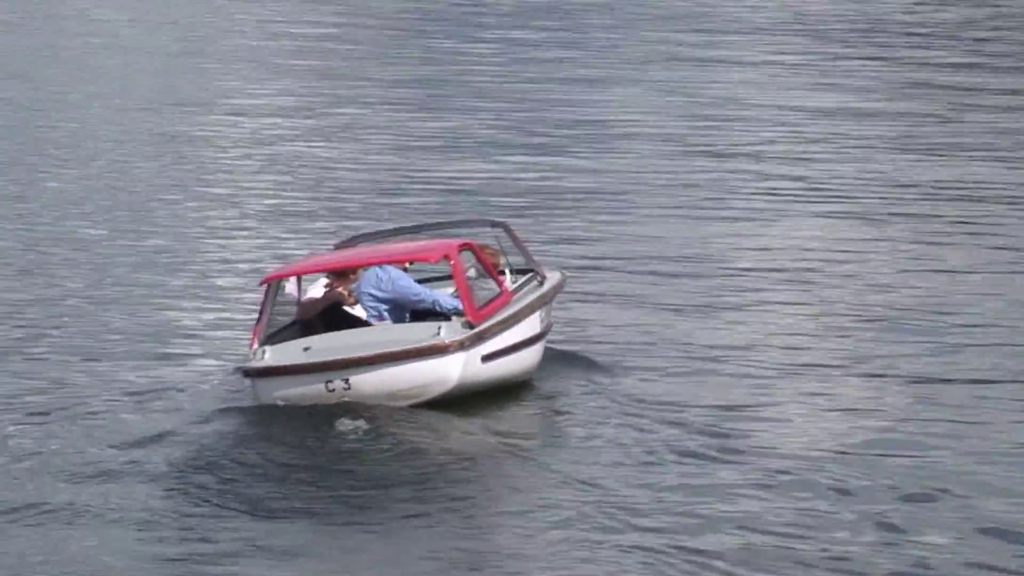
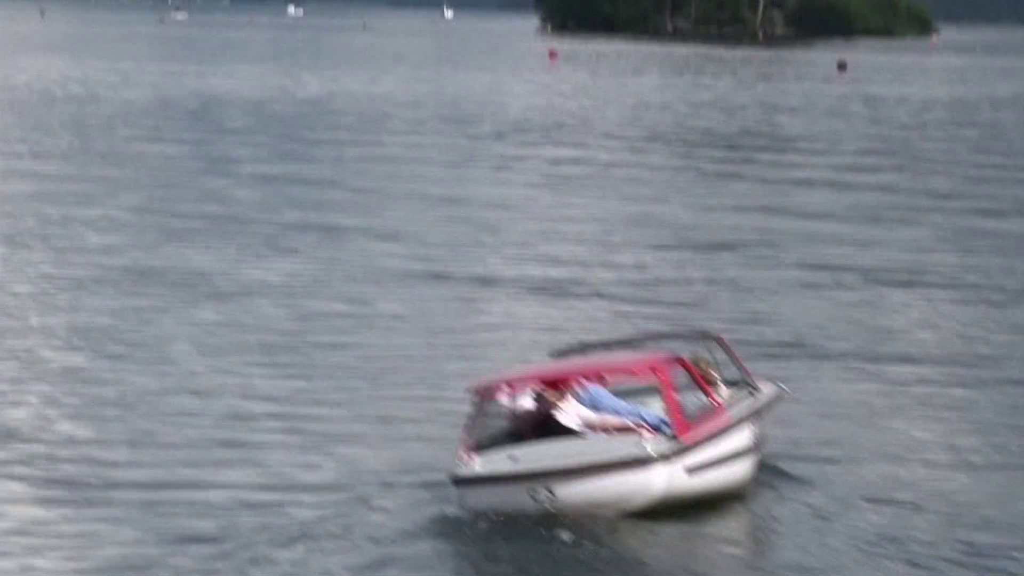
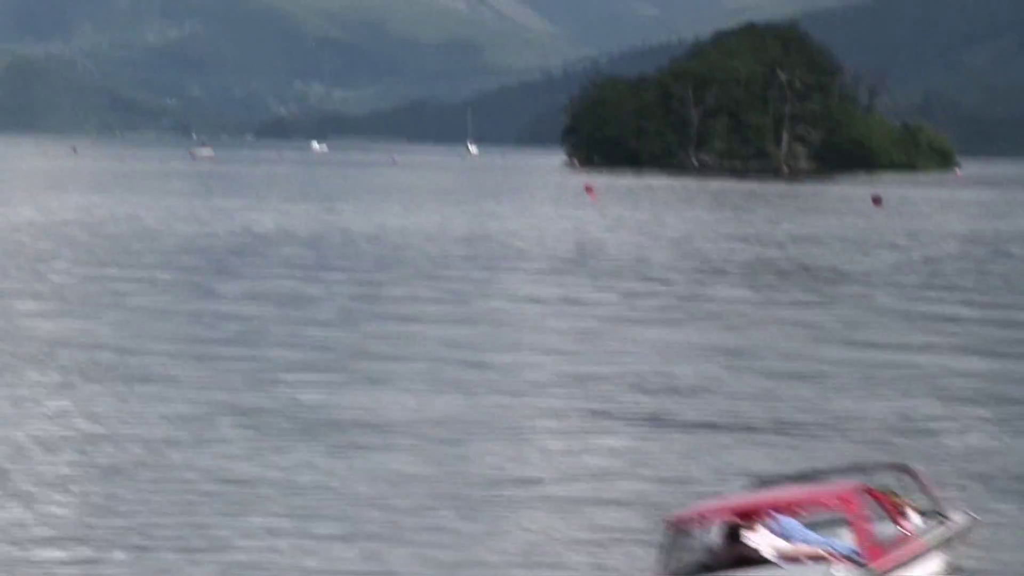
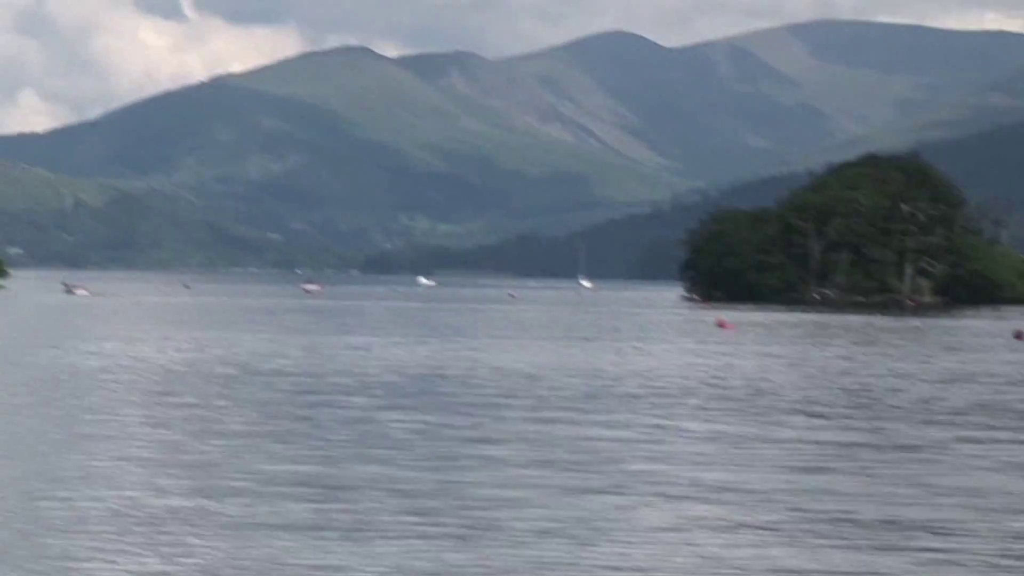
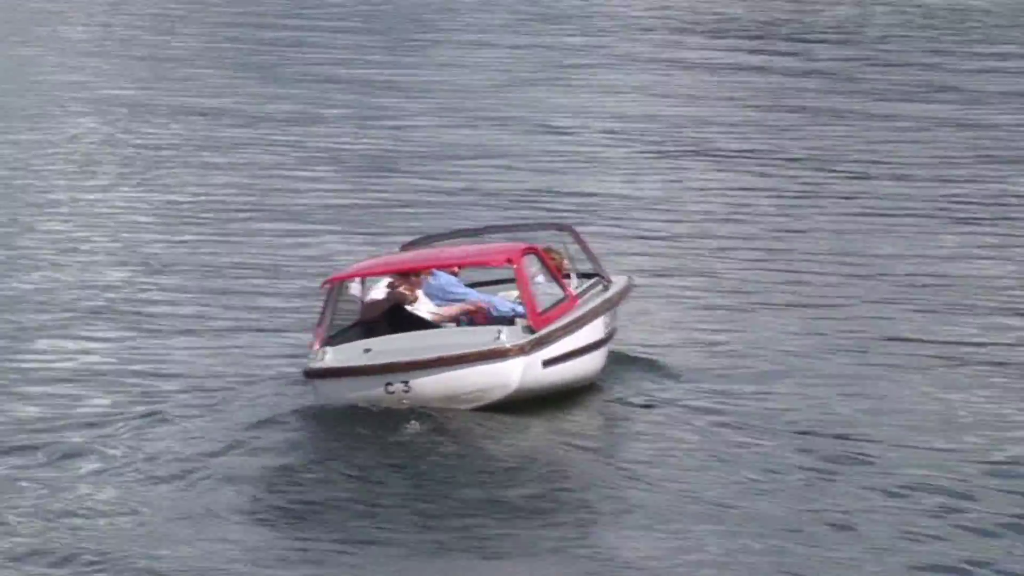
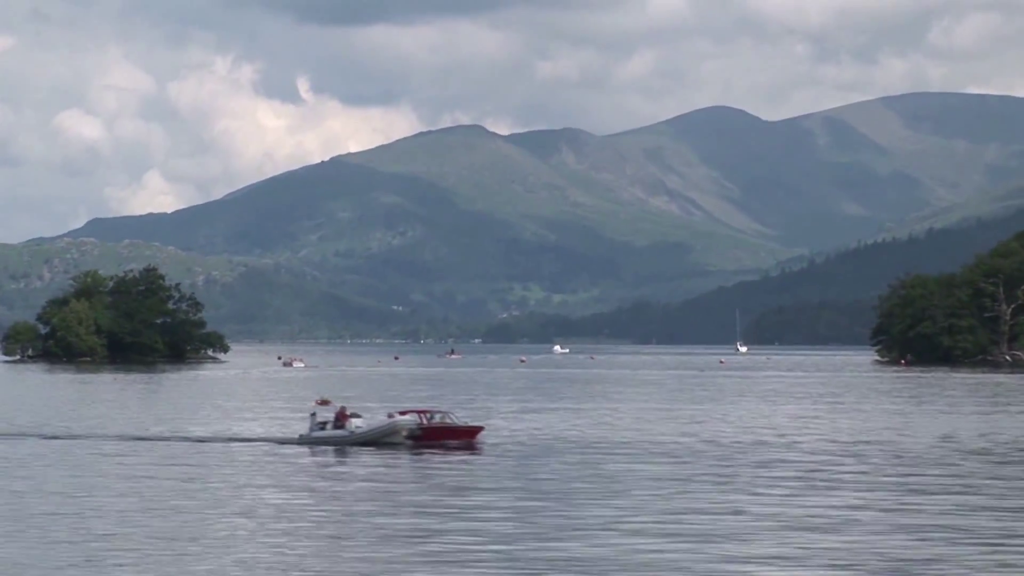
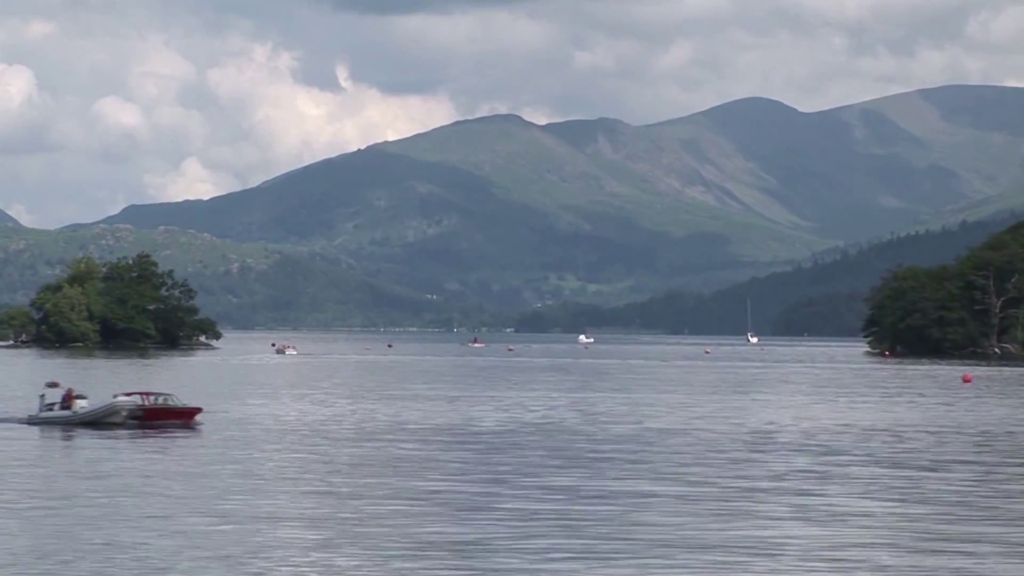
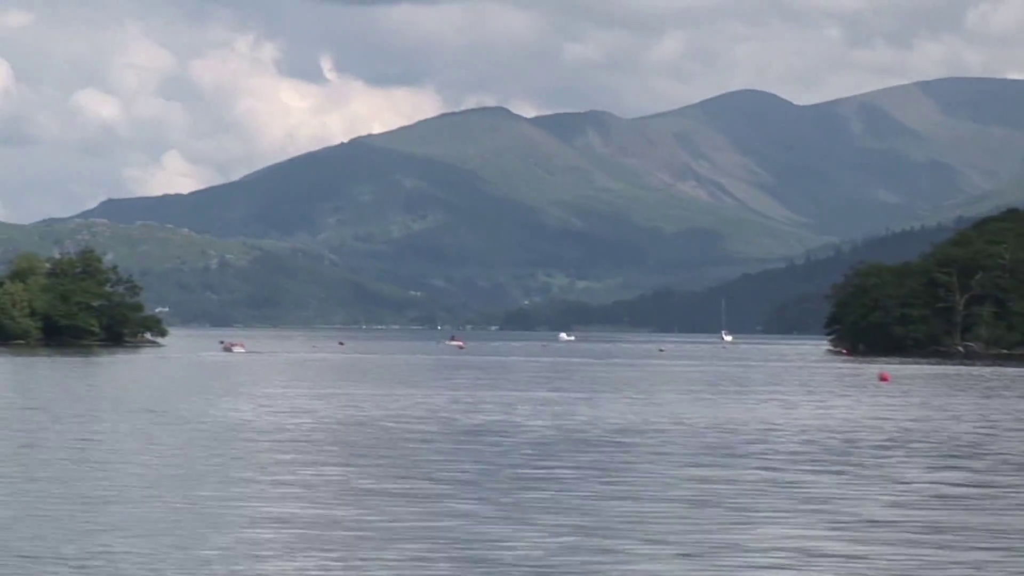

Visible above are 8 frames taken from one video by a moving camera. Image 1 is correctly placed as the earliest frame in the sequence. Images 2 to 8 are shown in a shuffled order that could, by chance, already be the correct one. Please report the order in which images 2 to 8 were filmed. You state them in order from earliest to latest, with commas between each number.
5, 2, 3, 4, 8, 7, 6
